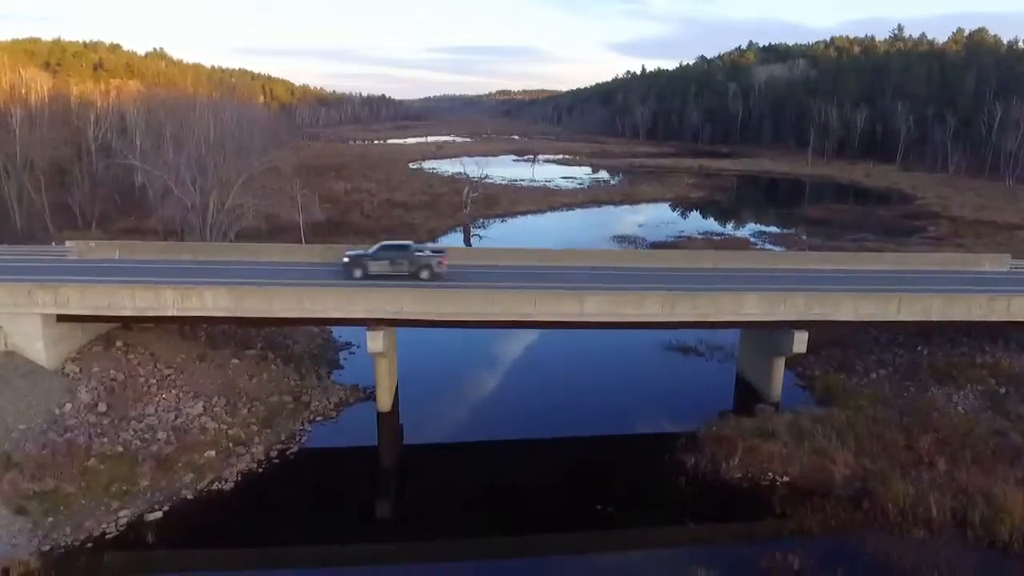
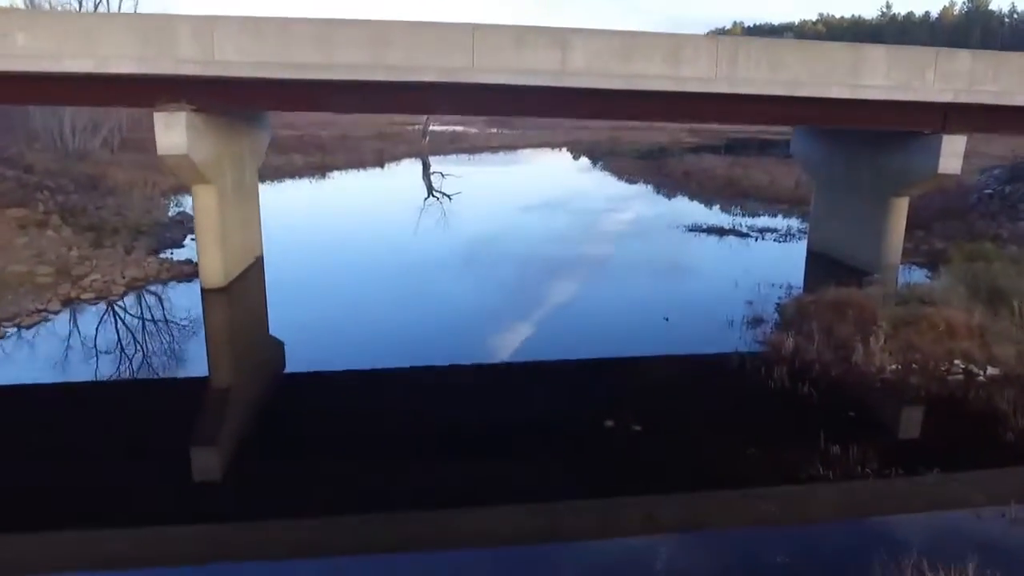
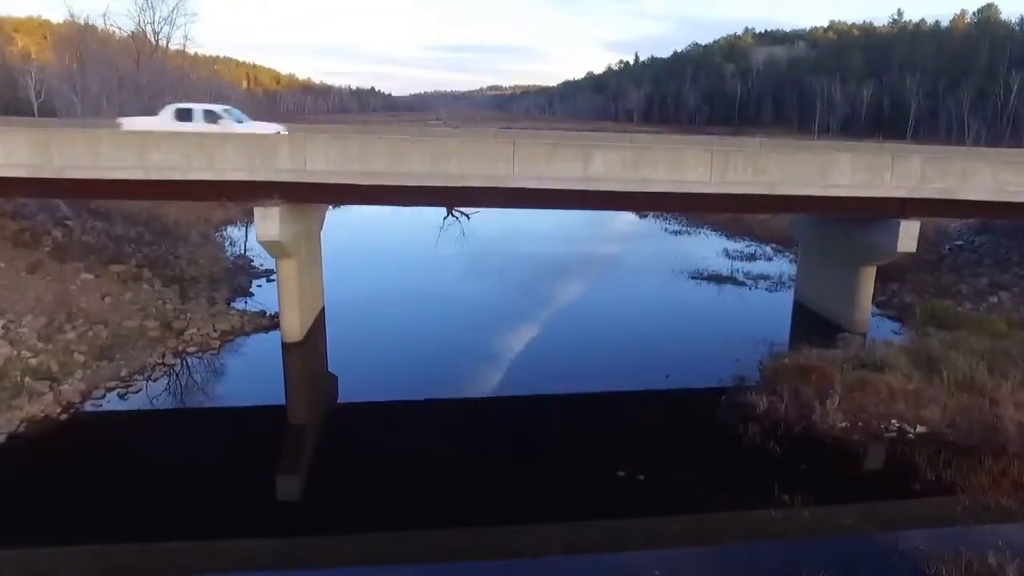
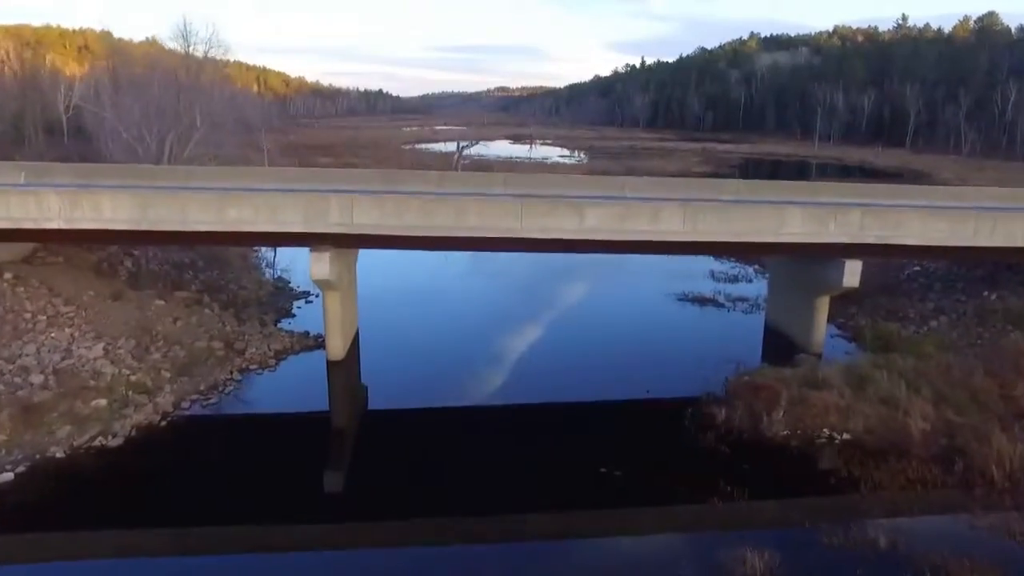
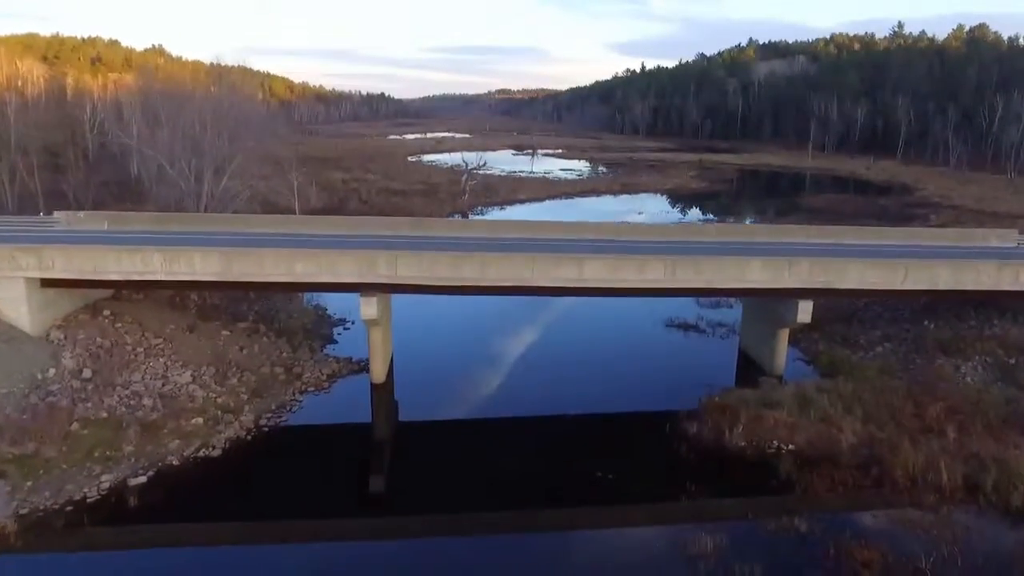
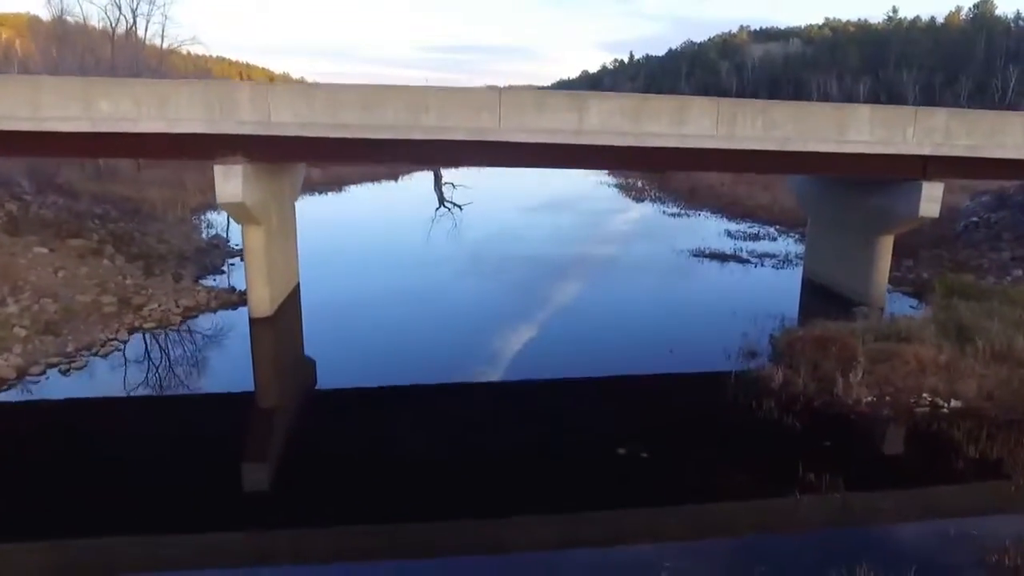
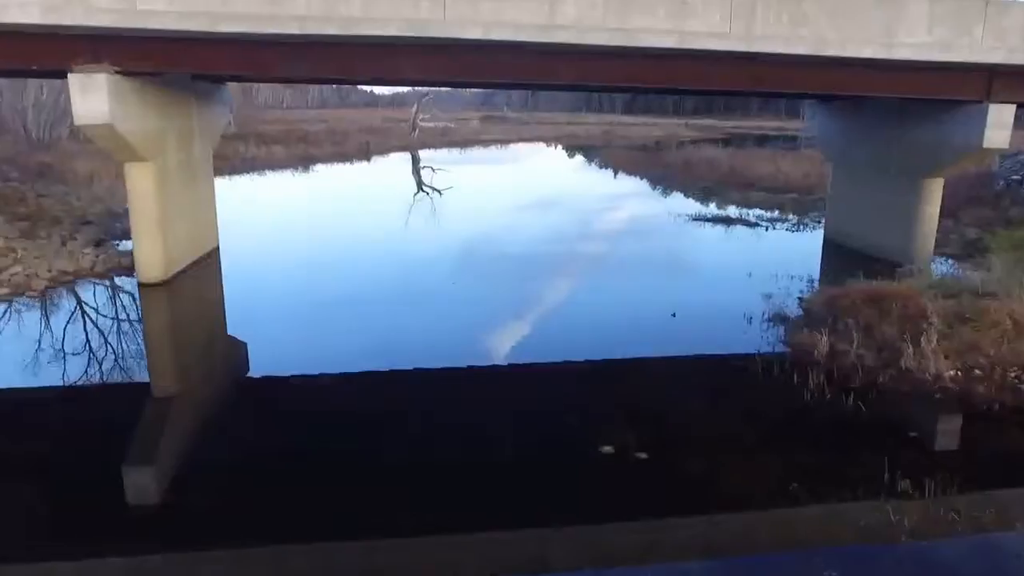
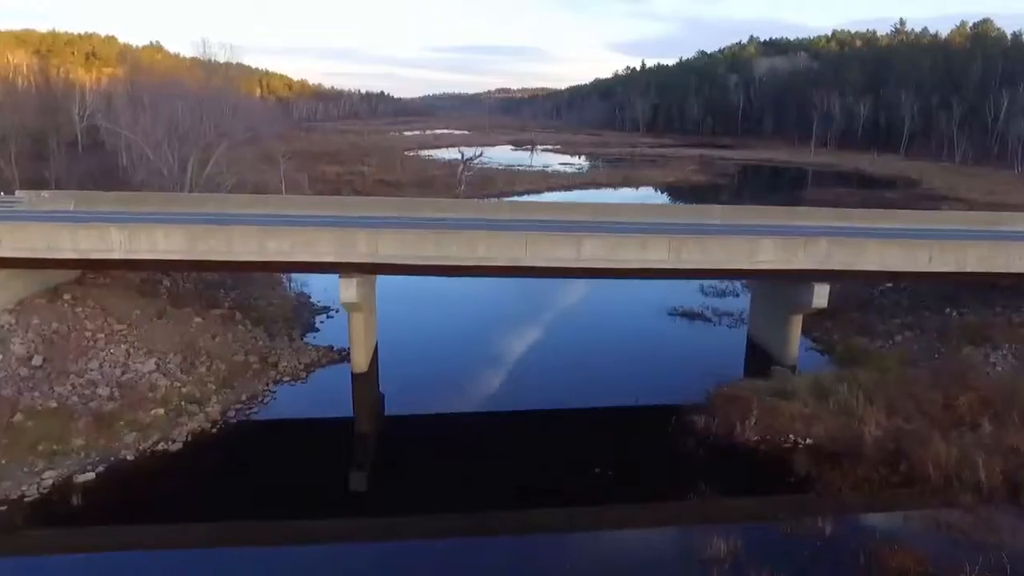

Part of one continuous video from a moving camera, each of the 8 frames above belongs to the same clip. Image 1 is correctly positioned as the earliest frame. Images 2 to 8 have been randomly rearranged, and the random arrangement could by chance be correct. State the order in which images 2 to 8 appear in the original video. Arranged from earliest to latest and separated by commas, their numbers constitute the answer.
5, 8, 4, 3, 6, 2, 7
